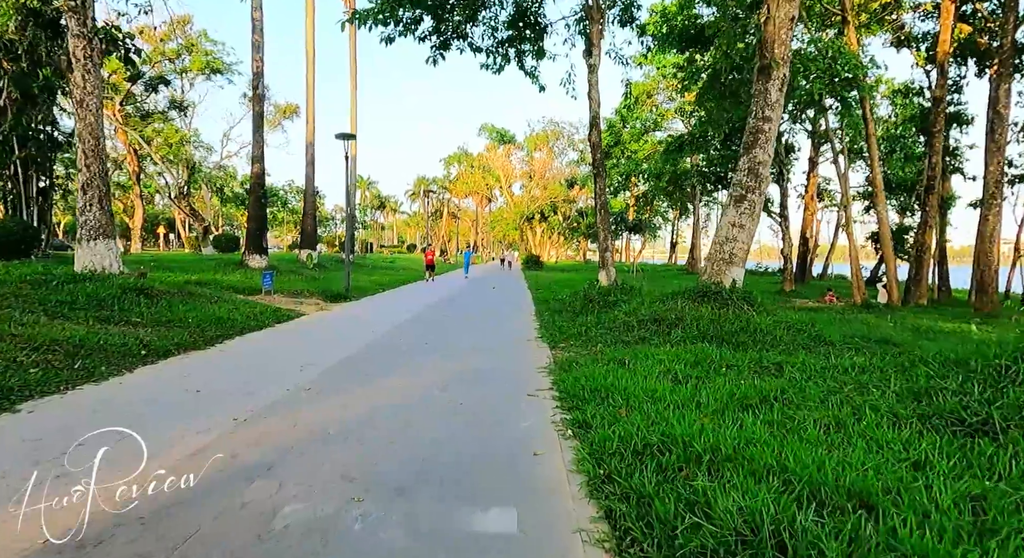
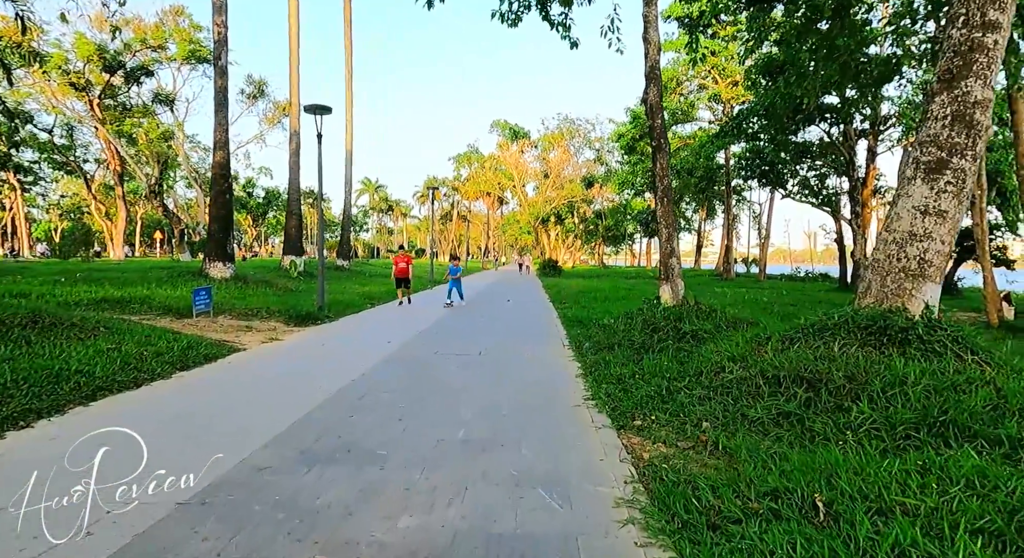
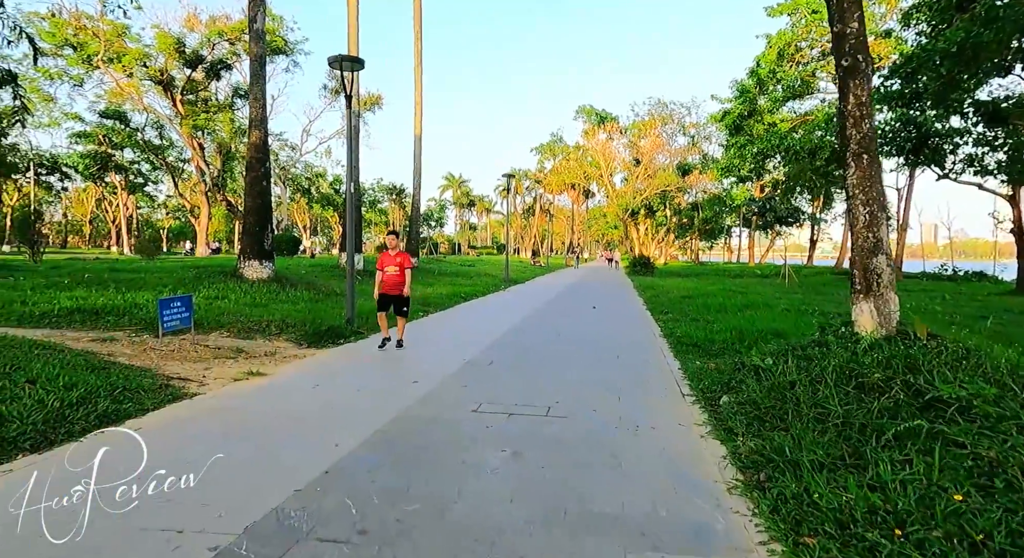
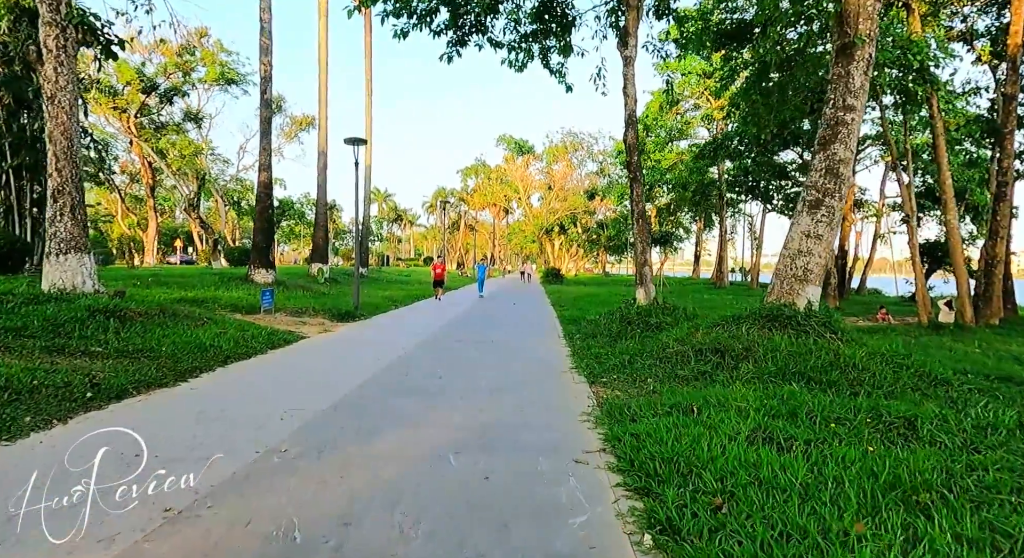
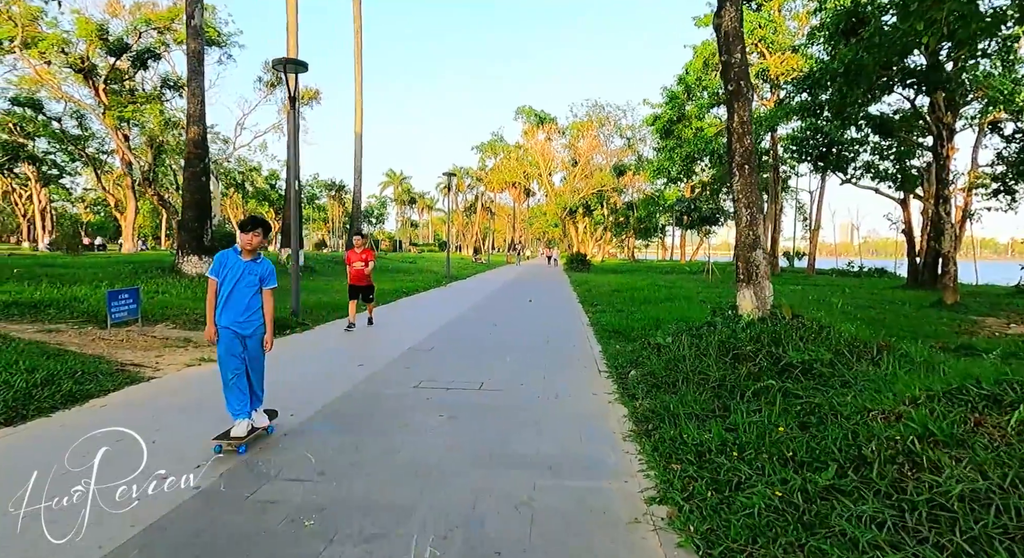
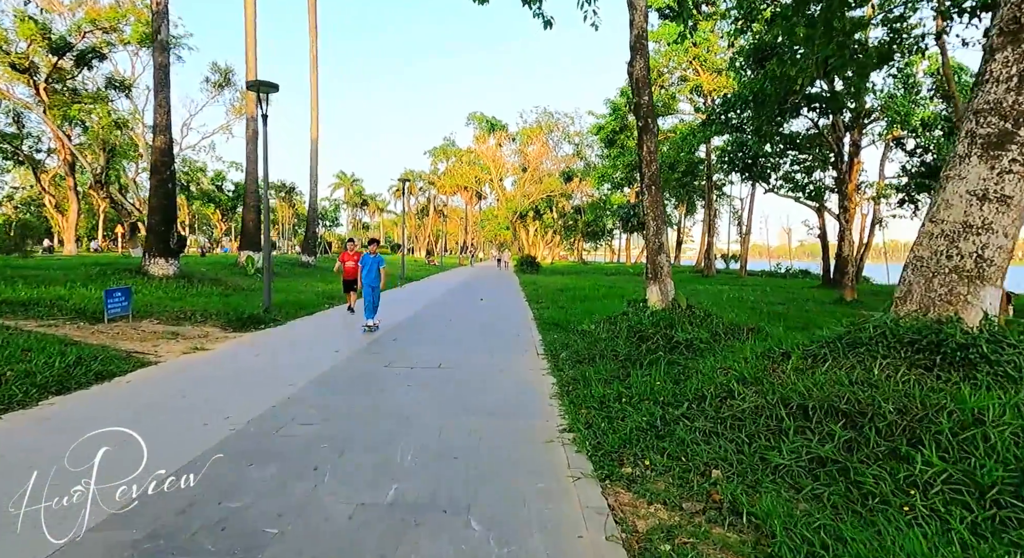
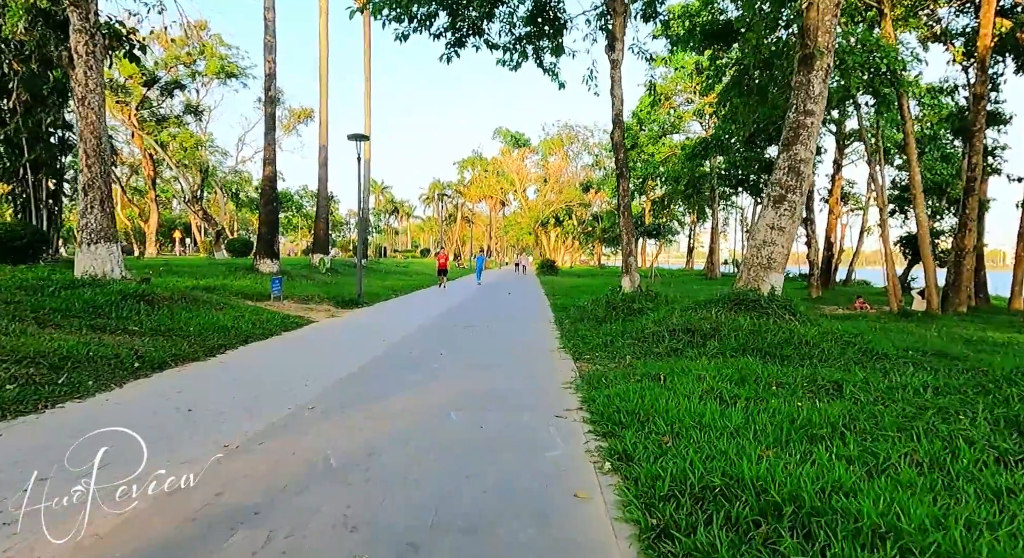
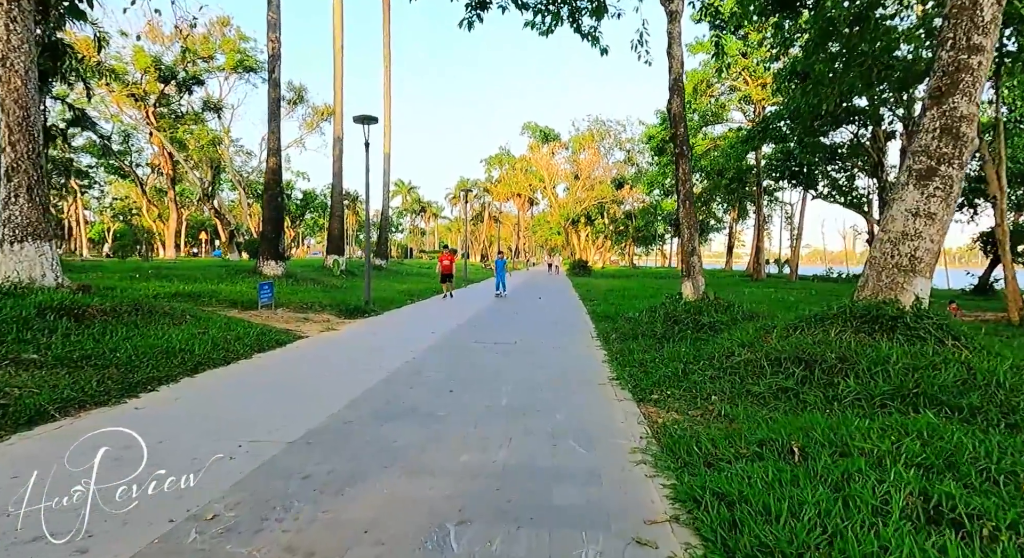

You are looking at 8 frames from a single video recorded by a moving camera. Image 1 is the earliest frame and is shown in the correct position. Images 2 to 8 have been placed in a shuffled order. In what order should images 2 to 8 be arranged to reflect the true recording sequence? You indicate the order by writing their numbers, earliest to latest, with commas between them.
7, 4, 8, 2, 6, 5, 3
